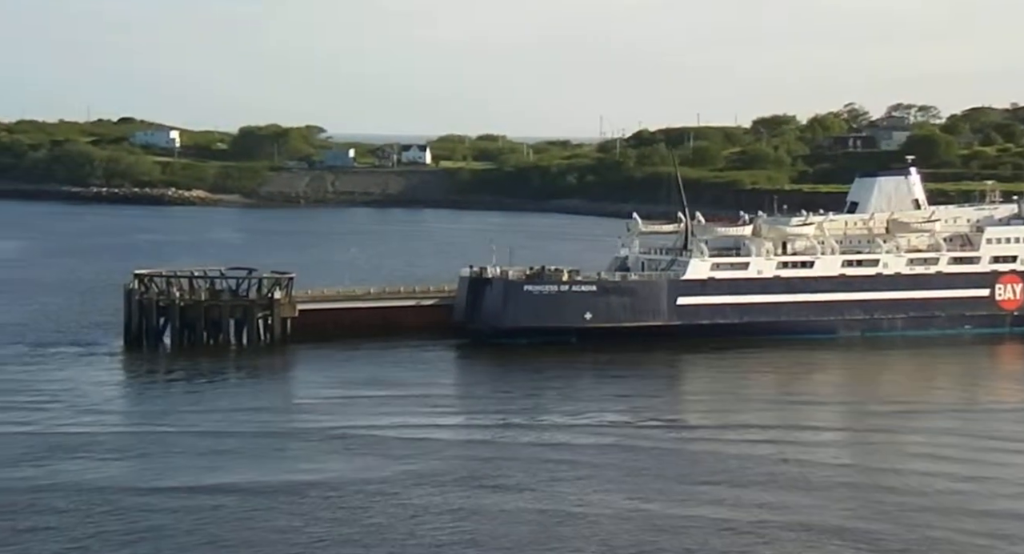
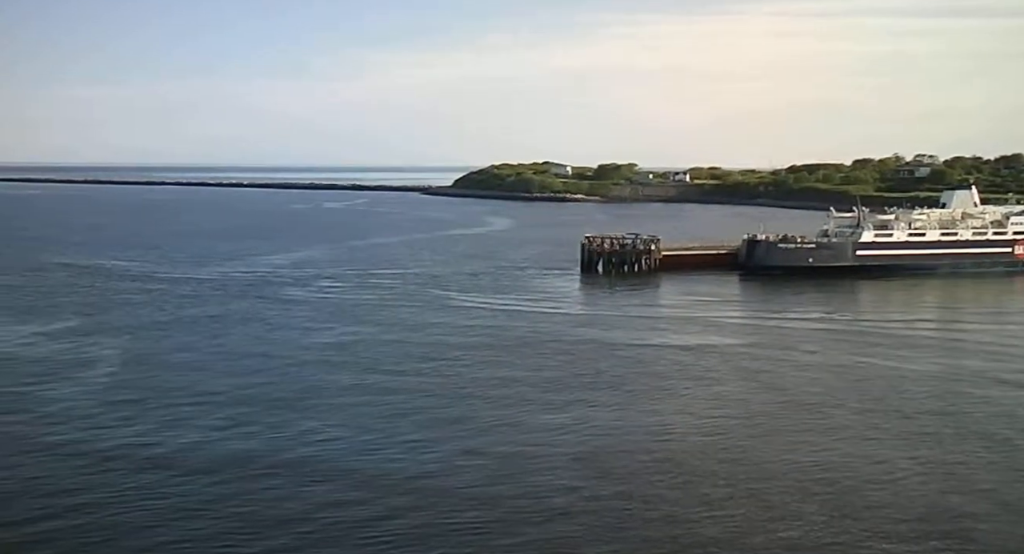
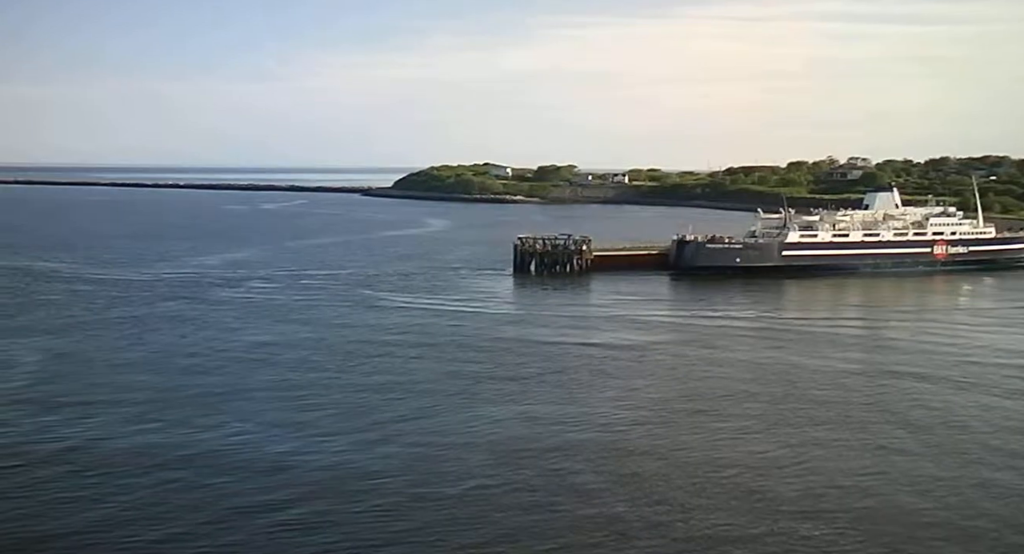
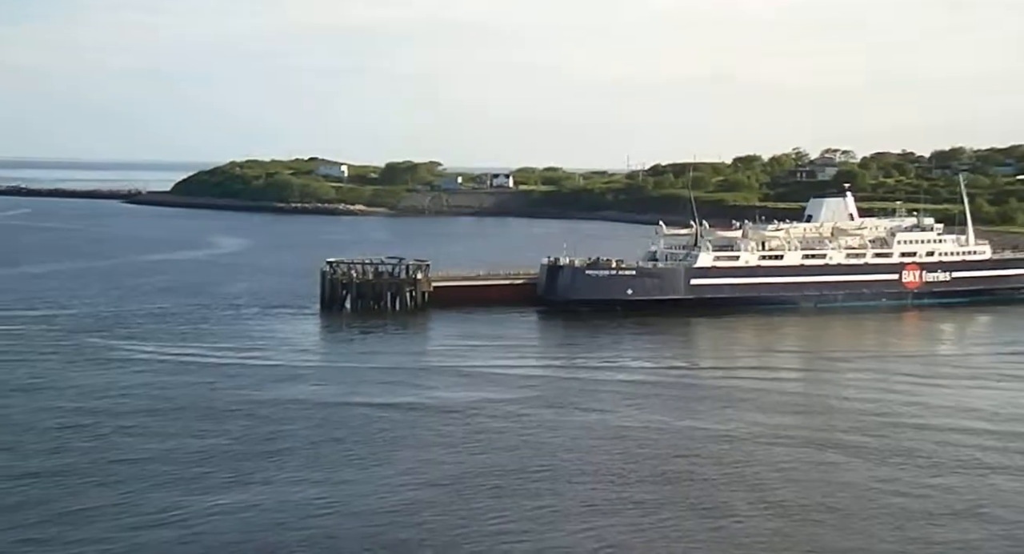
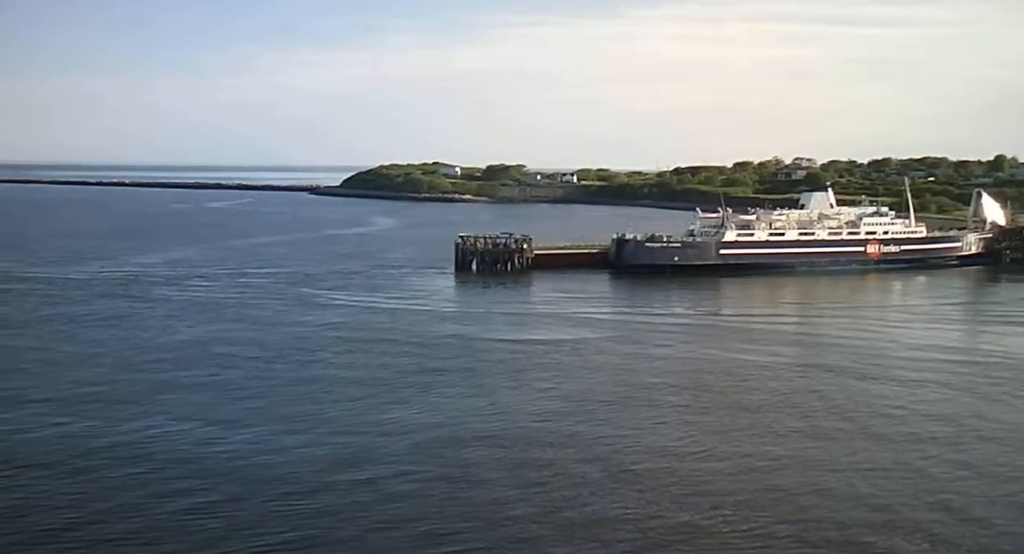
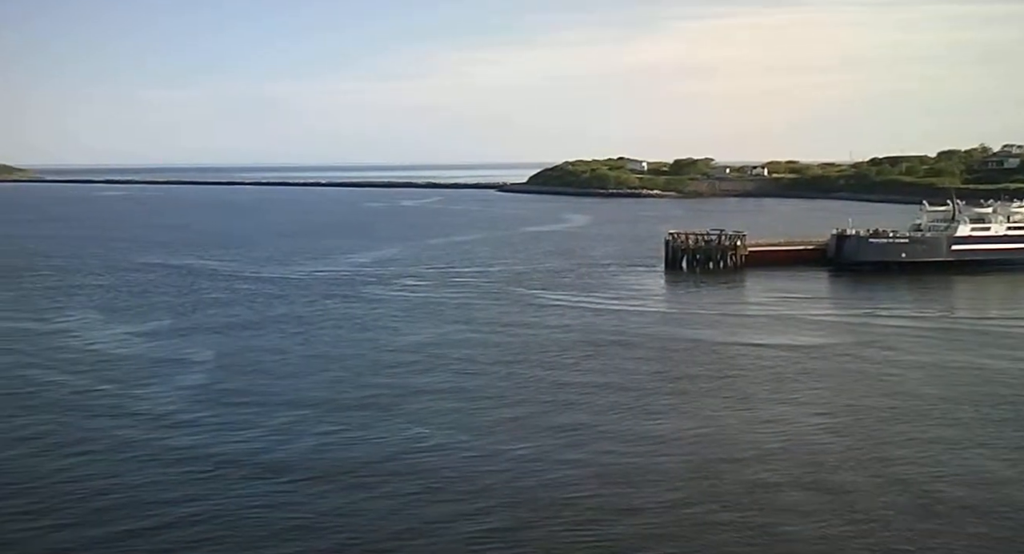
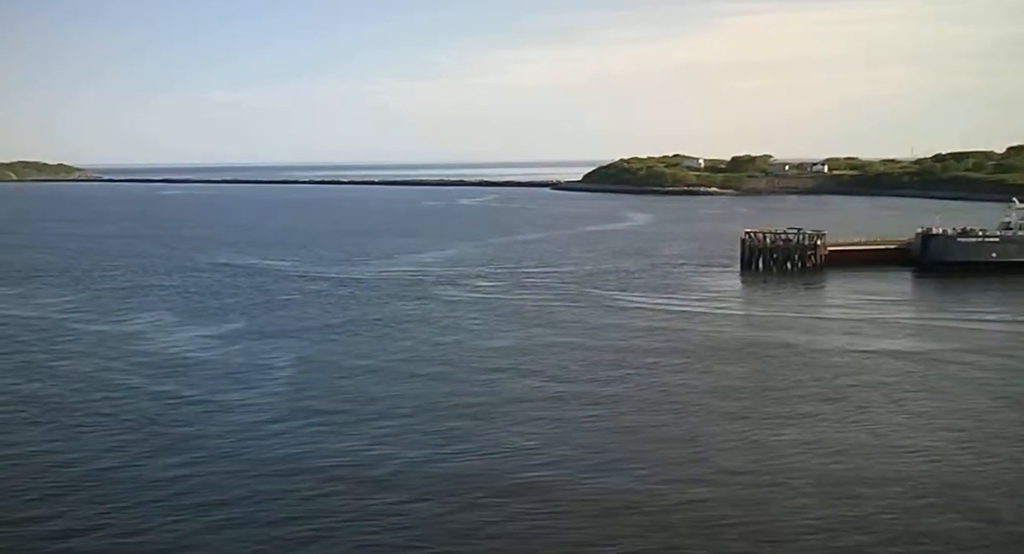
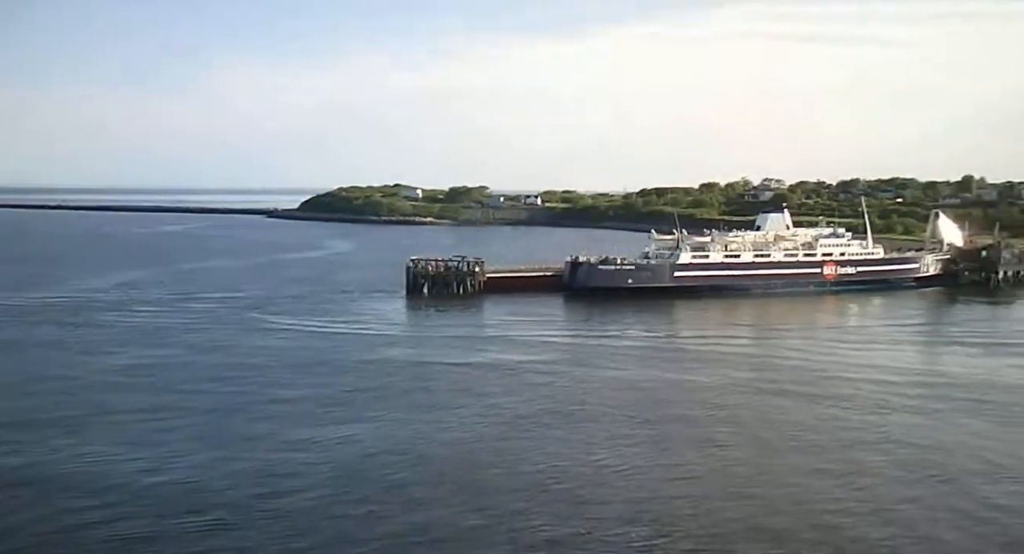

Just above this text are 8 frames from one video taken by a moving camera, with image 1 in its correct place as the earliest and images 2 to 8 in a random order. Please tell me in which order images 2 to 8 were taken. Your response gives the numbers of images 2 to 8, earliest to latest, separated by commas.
4, 8, 5, 3, 2, 6, 7
